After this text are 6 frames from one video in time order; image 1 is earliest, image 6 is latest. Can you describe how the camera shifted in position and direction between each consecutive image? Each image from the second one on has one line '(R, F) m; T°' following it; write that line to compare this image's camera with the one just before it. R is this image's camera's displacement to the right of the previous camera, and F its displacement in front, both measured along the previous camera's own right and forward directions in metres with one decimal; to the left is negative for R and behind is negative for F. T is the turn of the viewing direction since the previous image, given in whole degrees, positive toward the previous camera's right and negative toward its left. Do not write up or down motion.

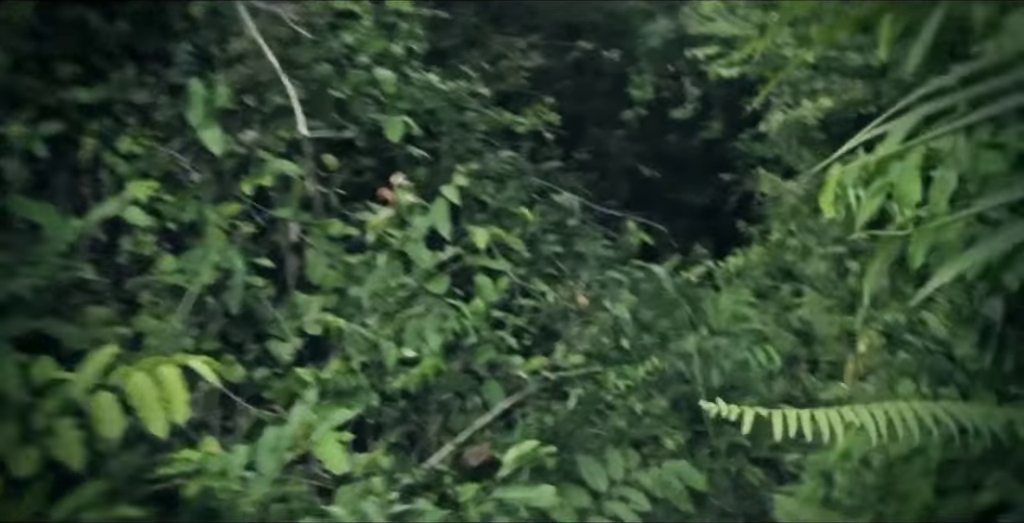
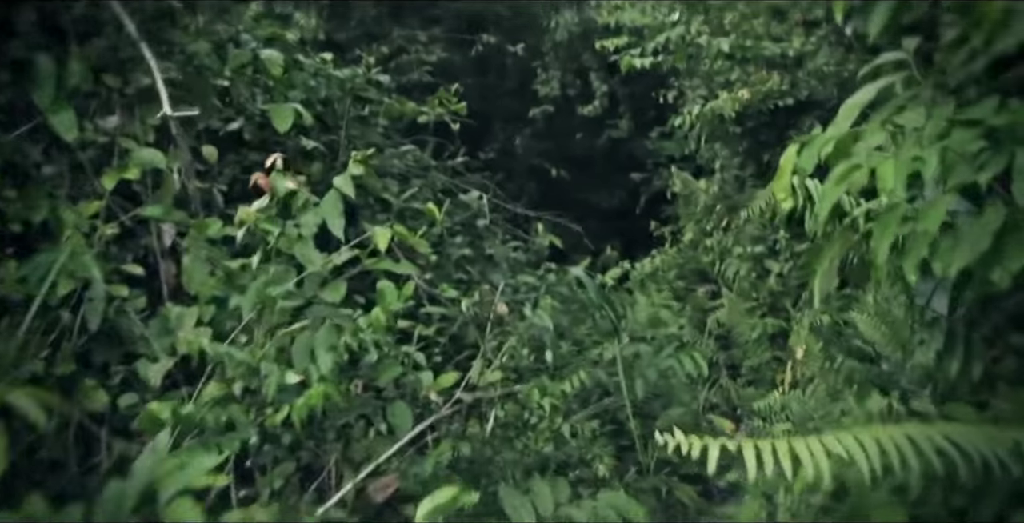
(0.0, +0.3) m; +5°
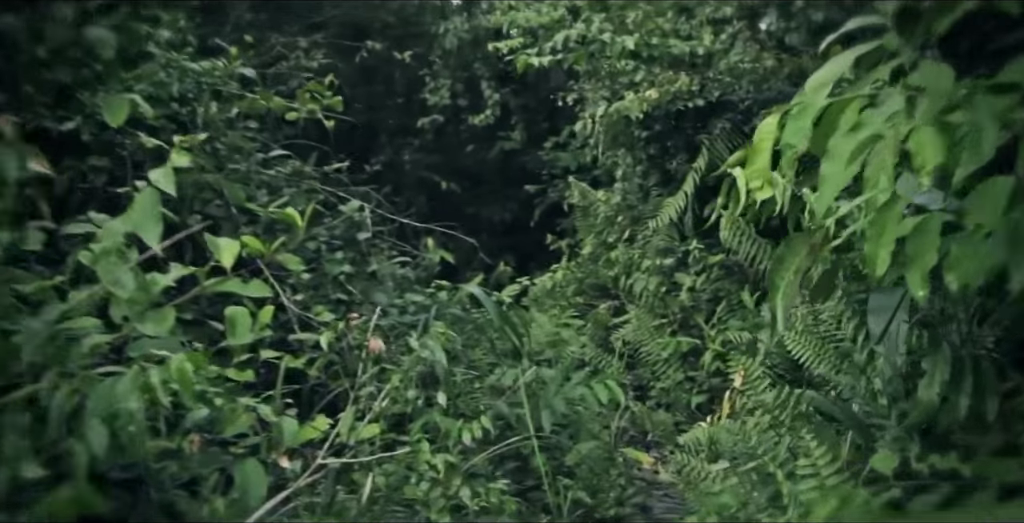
(0.0, +0.5) m; +6°
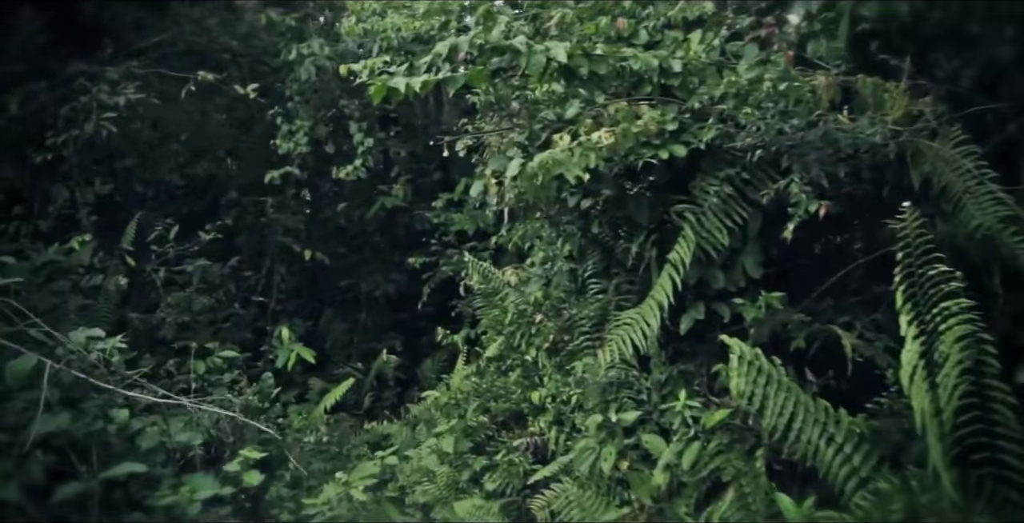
(+0.1, +1.9) m; +5°
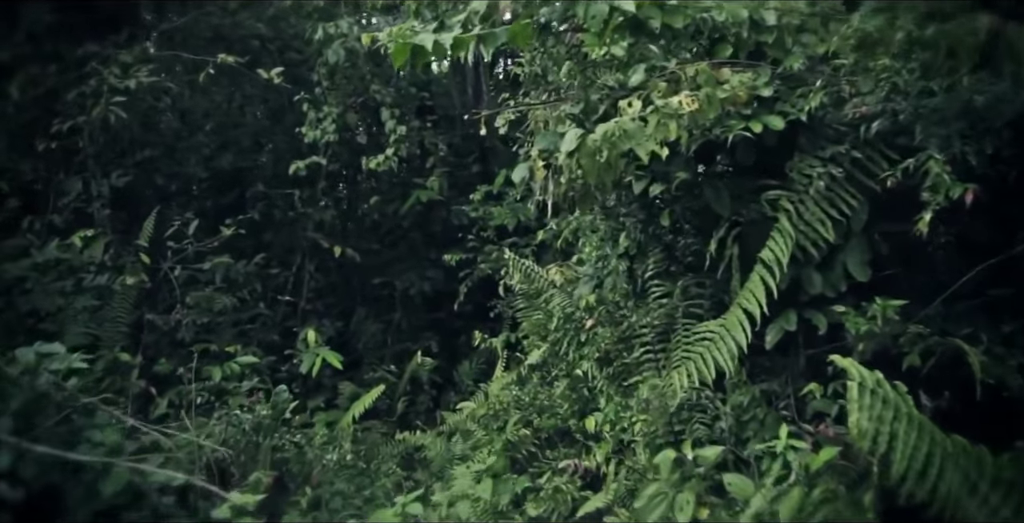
(0.0, +0.5) m; -2°
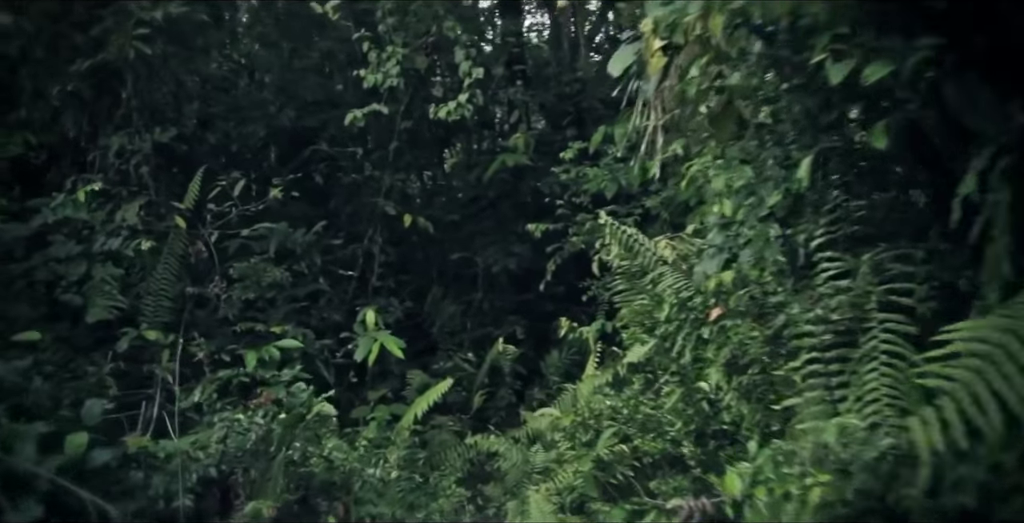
(0.0, +1.0) m; -5°
